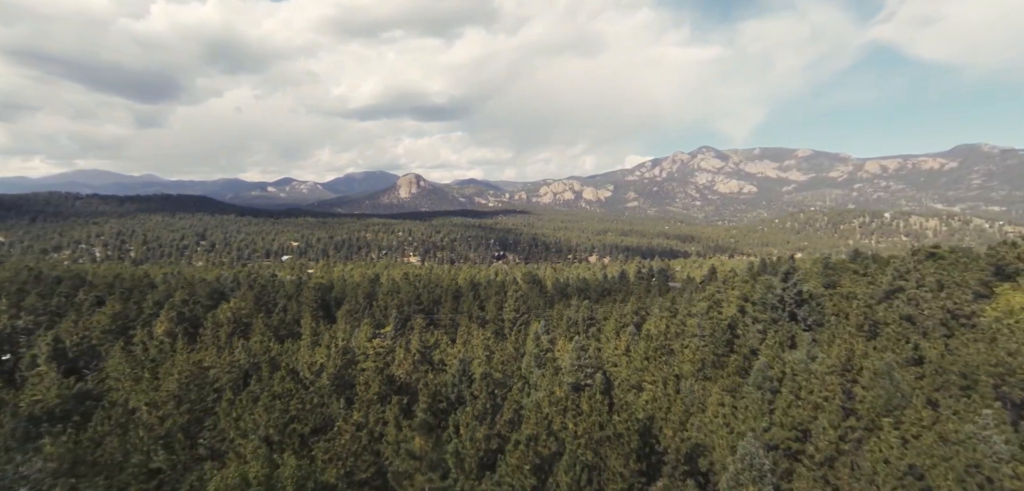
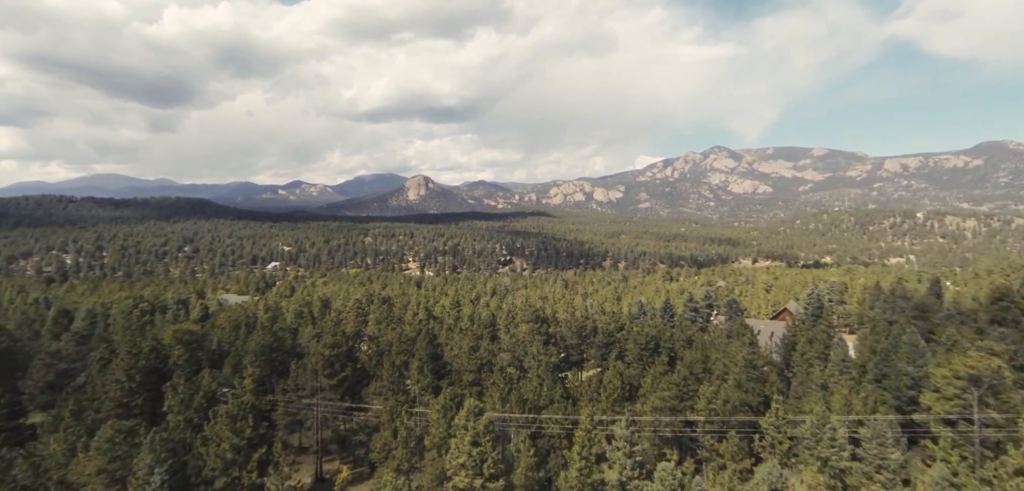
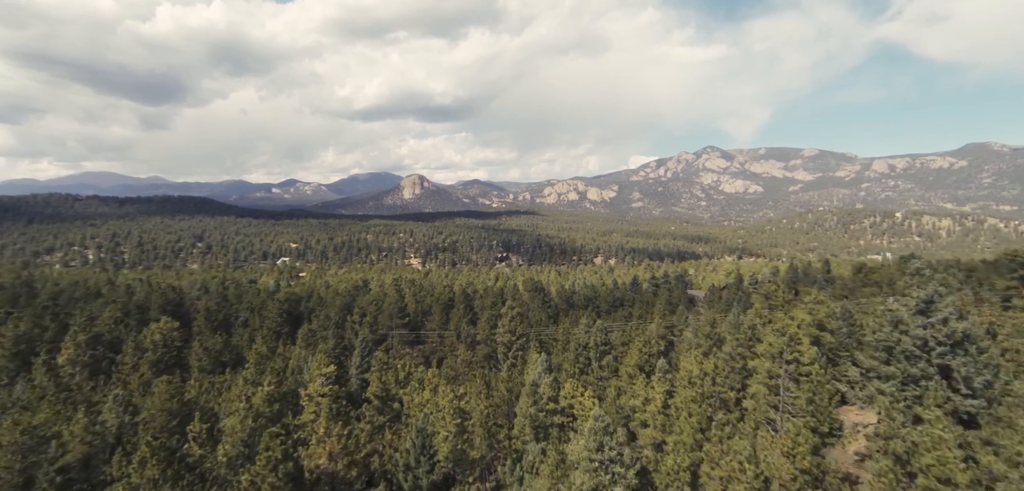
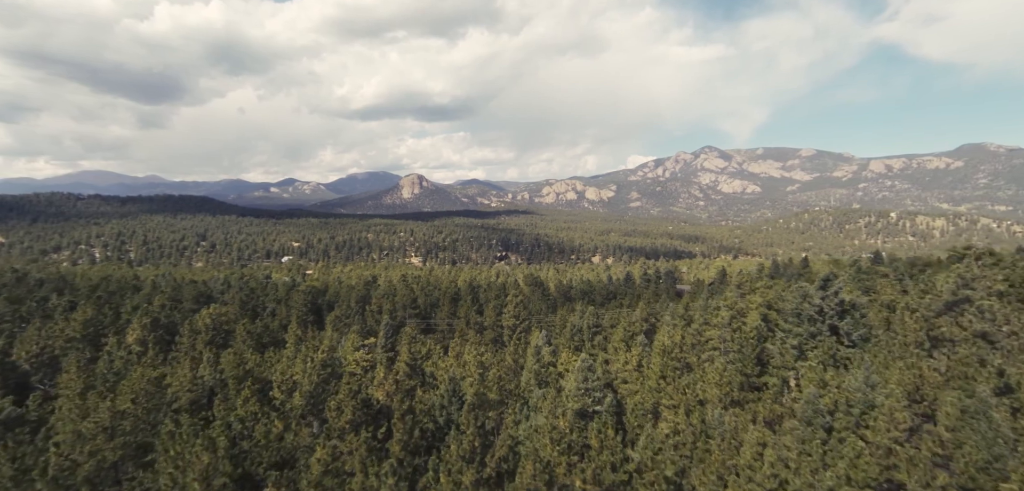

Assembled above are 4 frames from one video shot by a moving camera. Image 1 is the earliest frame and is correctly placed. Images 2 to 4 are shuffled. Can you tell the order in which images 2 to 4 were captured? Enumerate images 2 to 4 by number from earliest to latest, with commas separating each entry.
4, 3, 2
